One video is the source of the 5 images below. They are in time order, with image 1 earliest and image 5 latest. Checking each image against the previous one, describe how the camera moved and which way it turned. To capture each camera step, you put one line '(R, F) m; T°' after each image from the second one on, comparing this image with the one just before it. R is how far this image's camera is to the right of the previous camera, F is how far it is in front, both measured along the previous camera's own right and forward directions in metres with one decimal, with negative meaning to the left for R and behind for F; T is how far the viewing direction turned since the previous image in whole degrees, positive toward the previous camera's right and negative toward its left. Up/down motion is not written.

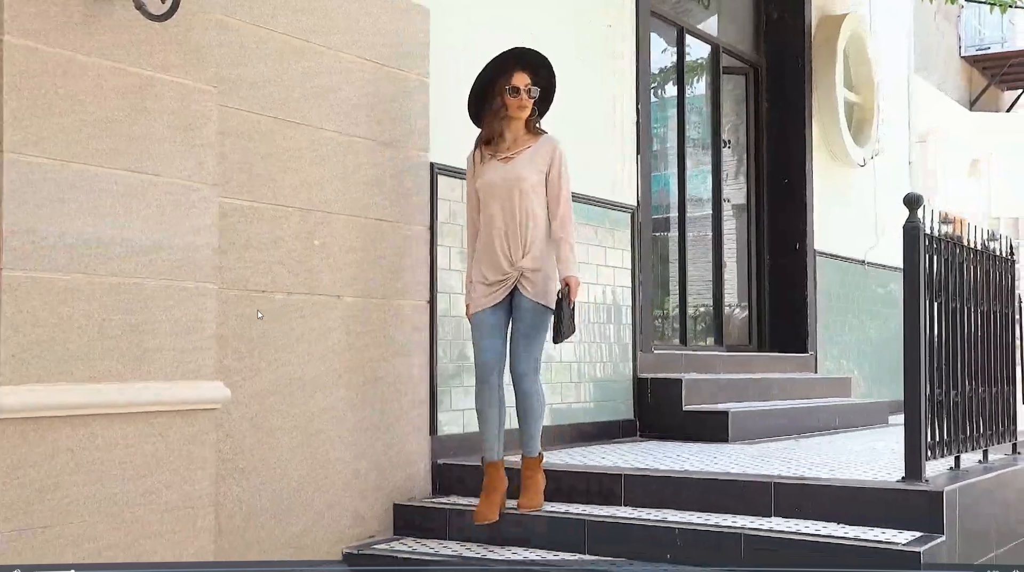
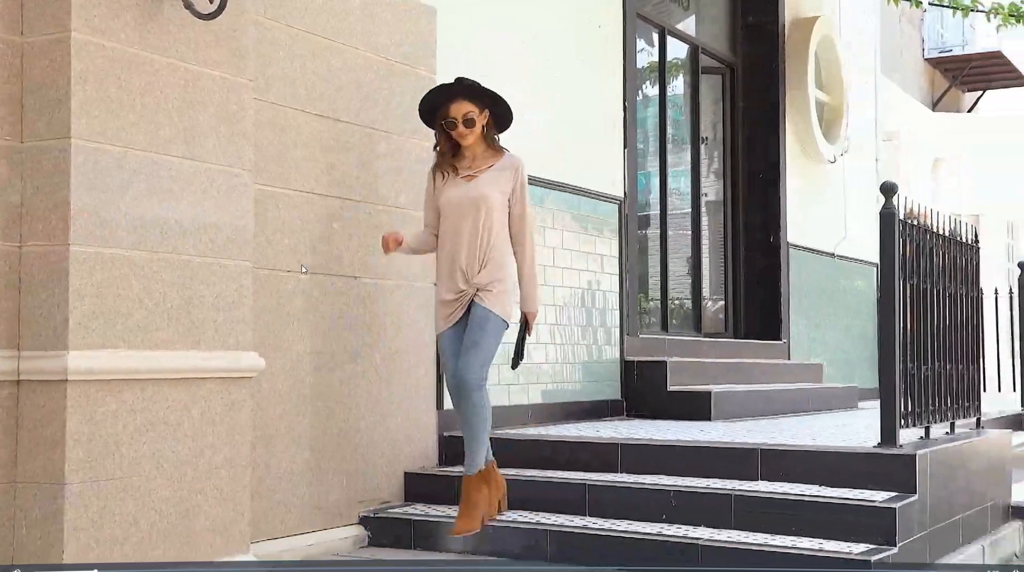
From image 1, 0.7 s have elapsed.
(-0.2, -0.4) m; +2°
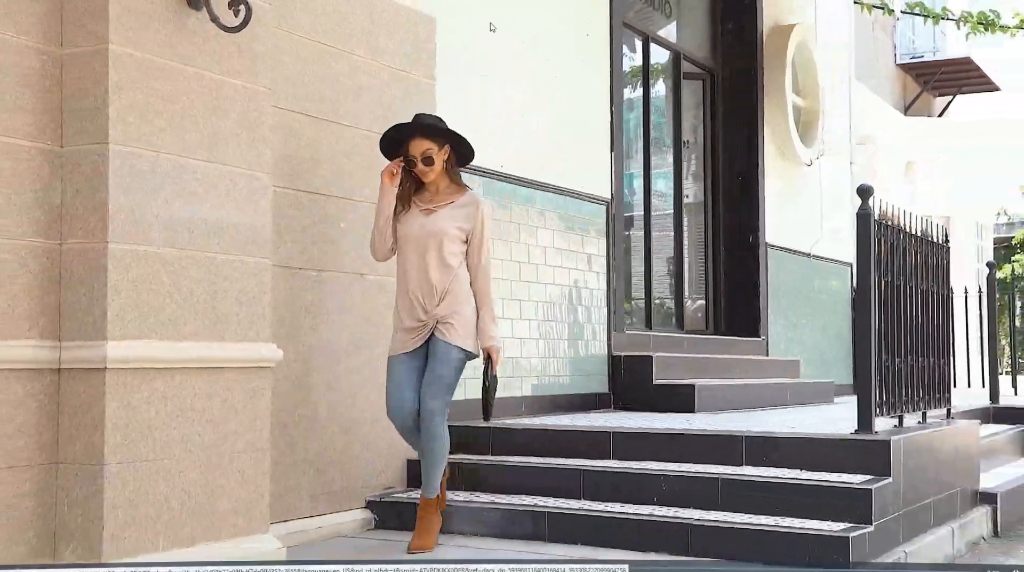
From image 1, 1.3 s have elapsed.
(-0.1, -0.3) m; +1°
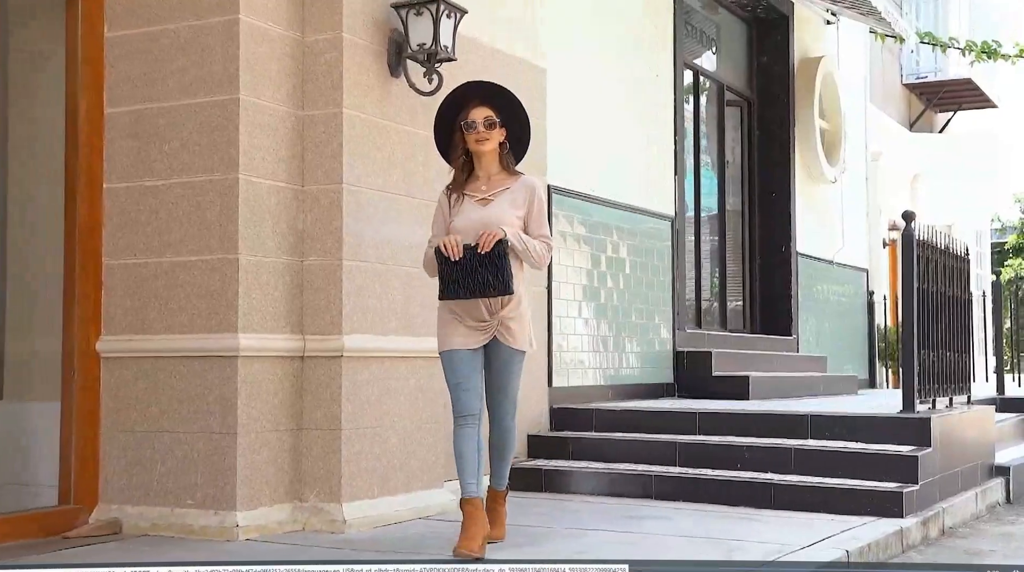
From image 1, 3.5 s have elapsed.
(-0.6, -1.2) m; +1°
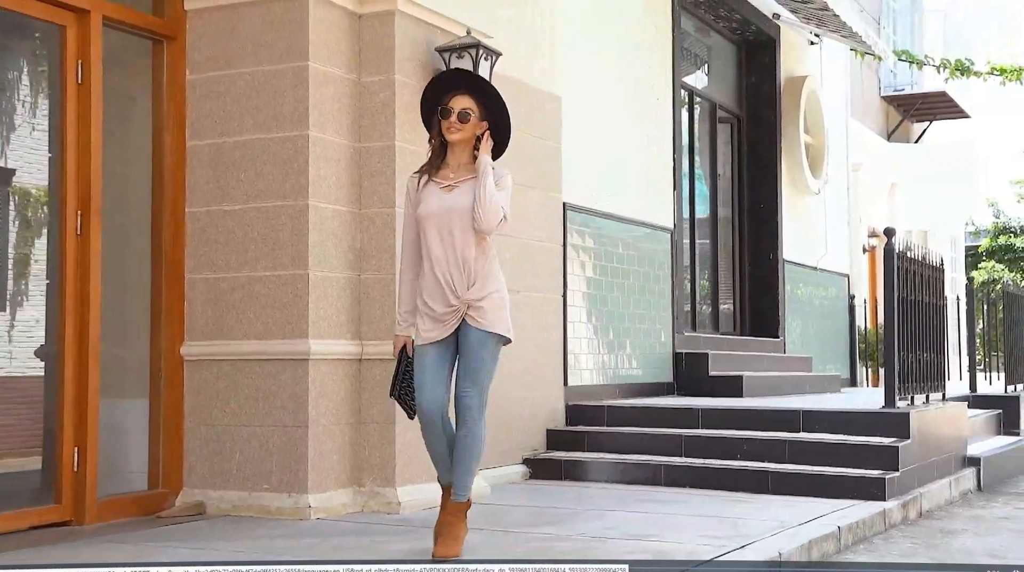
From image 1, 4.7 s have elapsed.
(-0.3, -0.7) m; +1°
